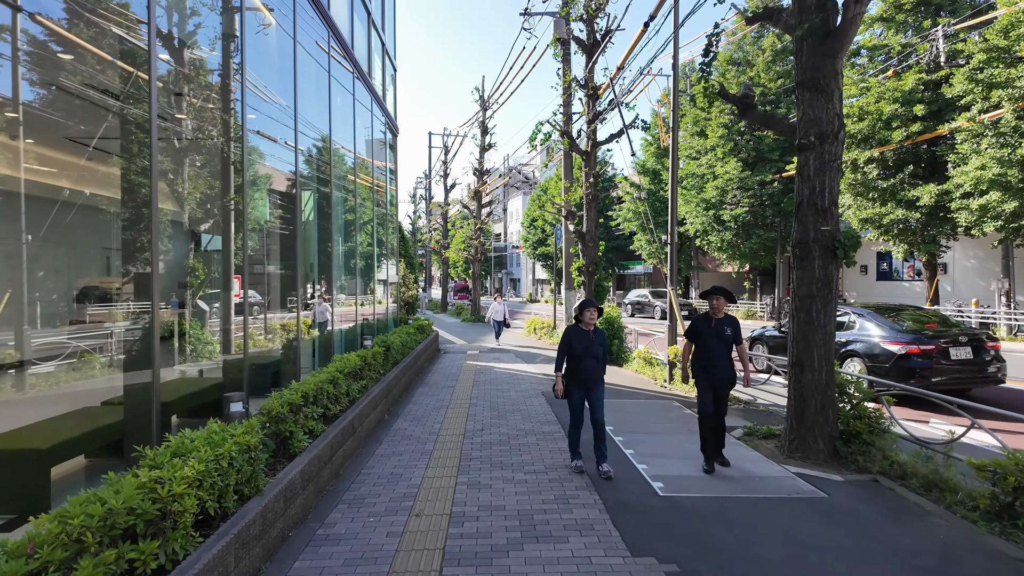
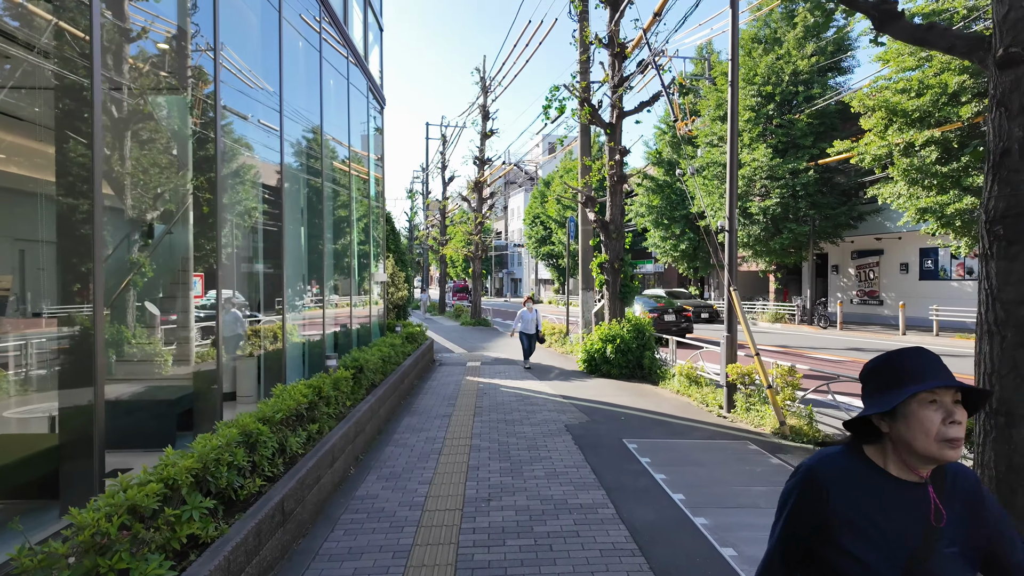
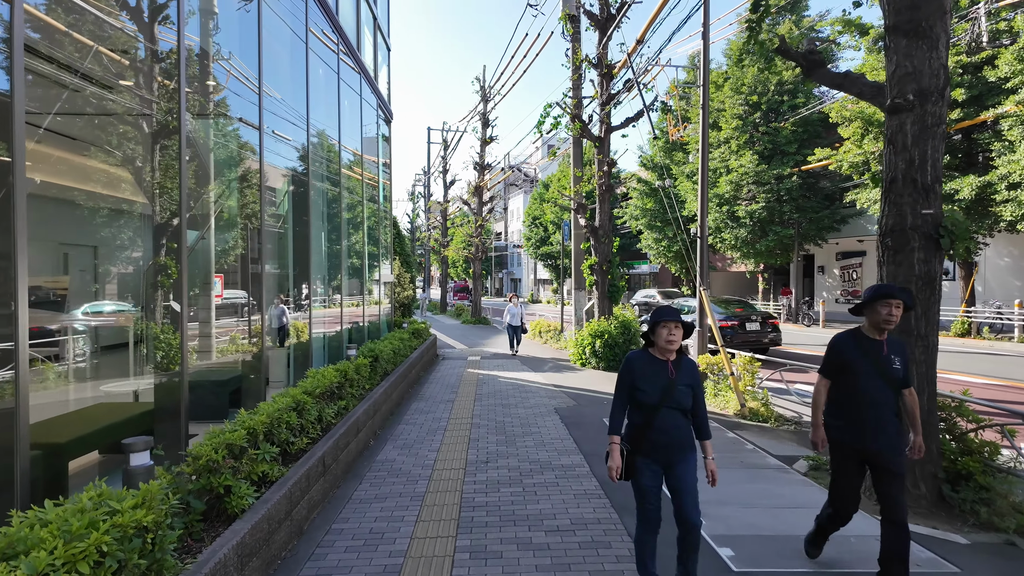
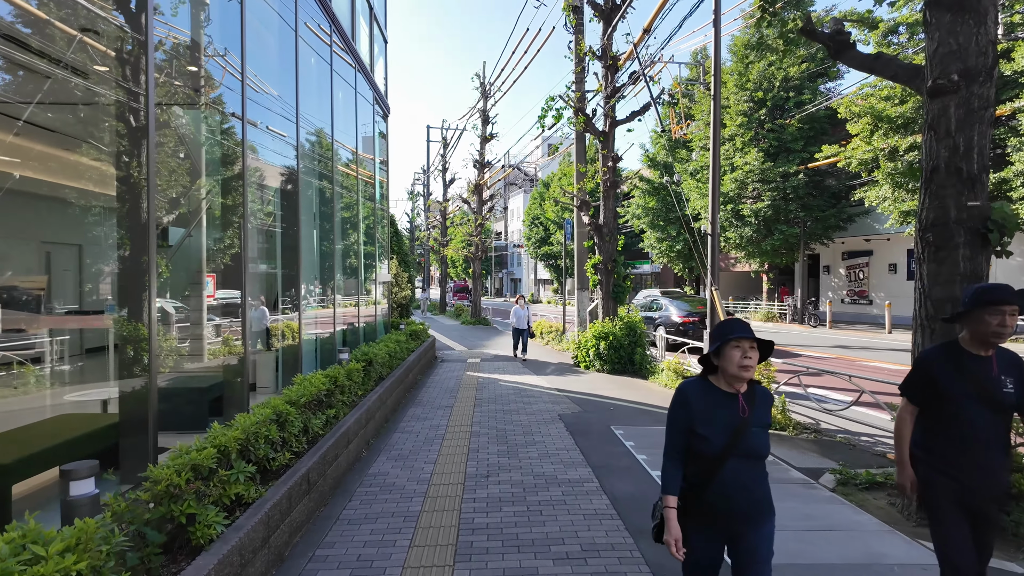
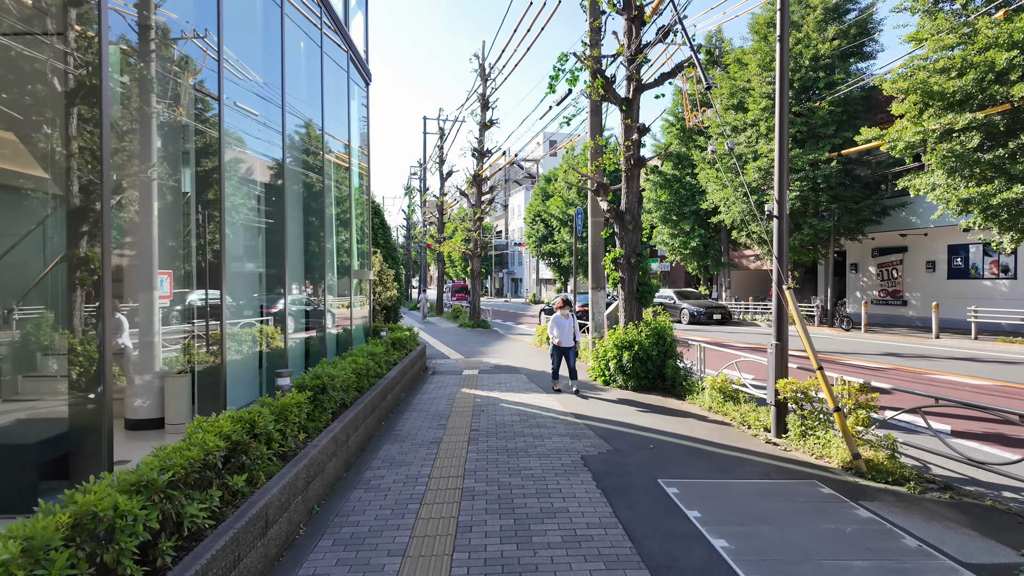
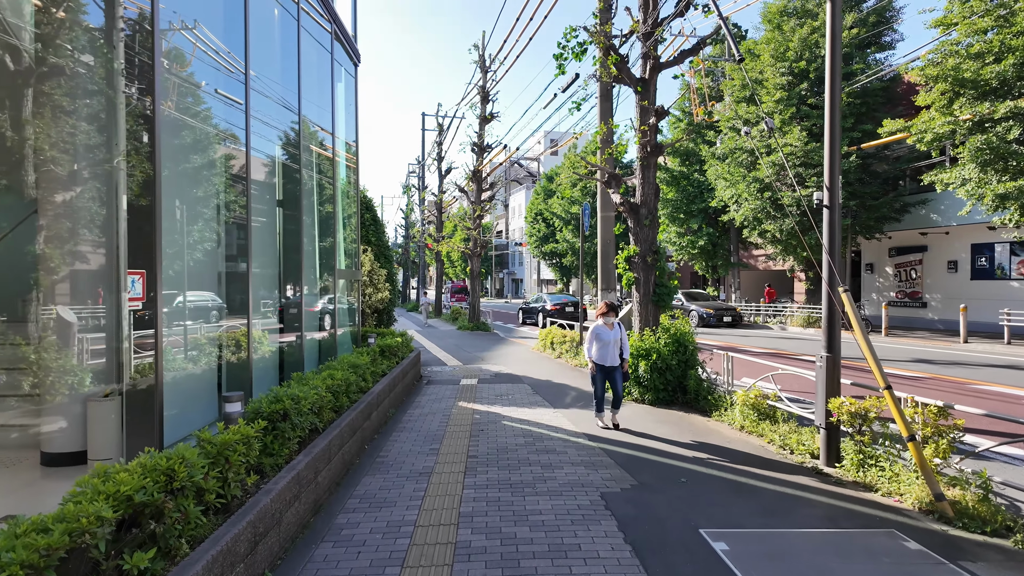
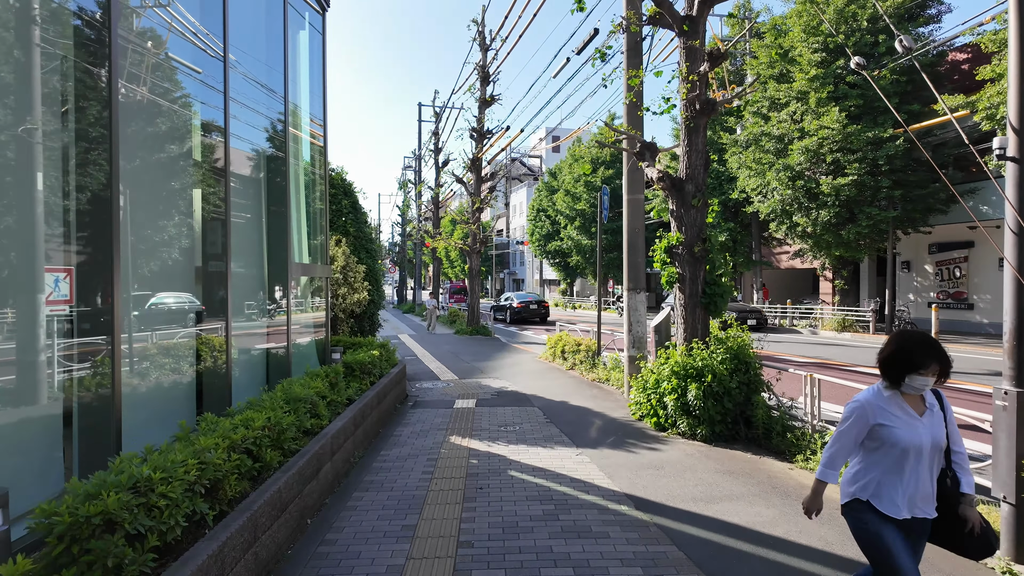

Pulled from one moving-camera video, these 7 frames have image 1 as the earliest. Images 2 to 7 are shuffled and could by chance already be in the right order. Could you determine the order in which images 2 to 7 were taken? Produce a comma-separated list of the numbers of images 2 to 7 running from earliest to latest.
3, 4, 2, 5, 6, 7
